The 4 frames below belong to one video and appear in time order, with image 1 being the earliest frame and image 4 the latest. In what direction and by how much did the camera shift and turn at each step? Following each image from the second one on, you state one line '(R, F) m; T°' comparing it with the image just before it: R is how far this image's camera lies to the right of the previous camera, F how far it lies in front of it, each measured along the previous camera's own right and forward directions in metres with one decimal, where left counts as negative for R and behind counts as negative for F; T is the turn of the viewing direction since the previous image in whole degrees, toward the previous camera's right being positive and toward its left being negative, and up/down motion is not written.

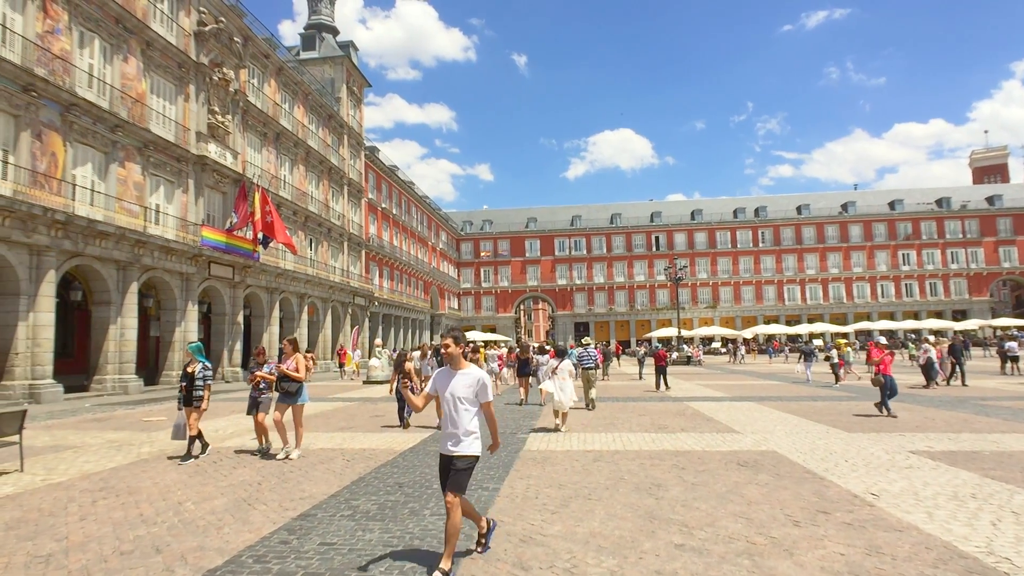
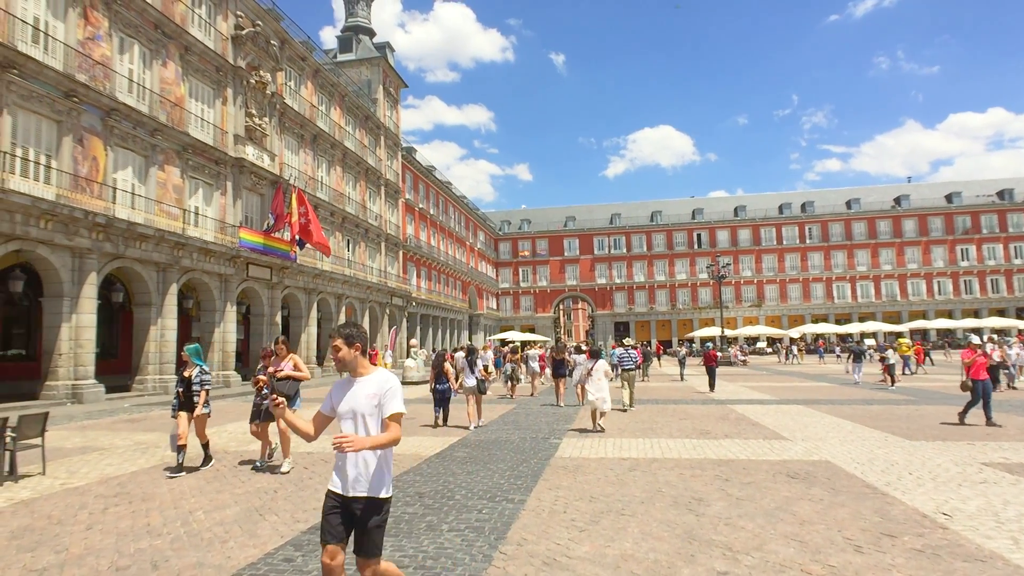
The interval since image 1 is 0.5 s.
(+0.1, +0.4) m; -4°
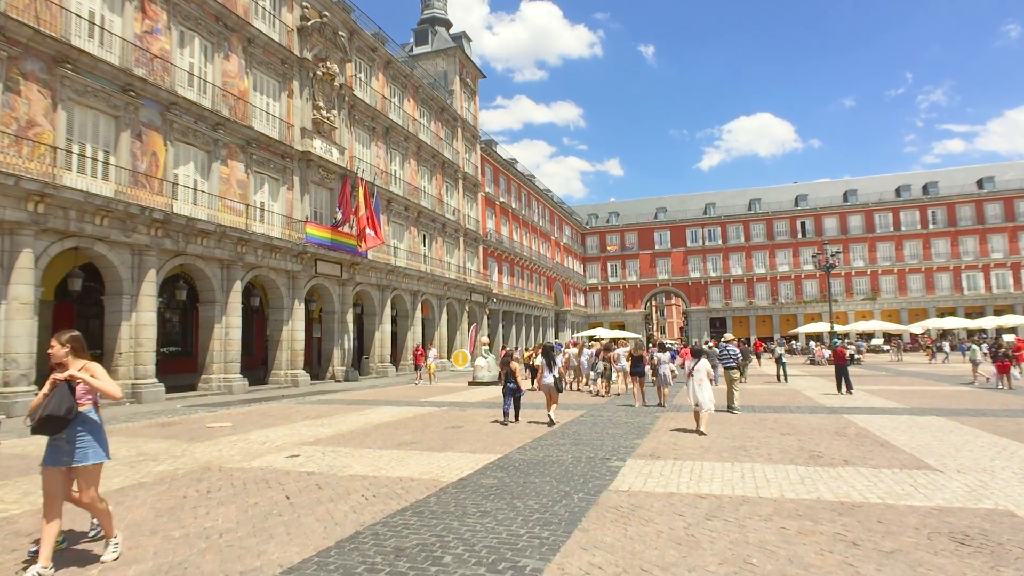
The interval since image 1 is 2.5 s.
(+0.5, +1.8) m; -8°
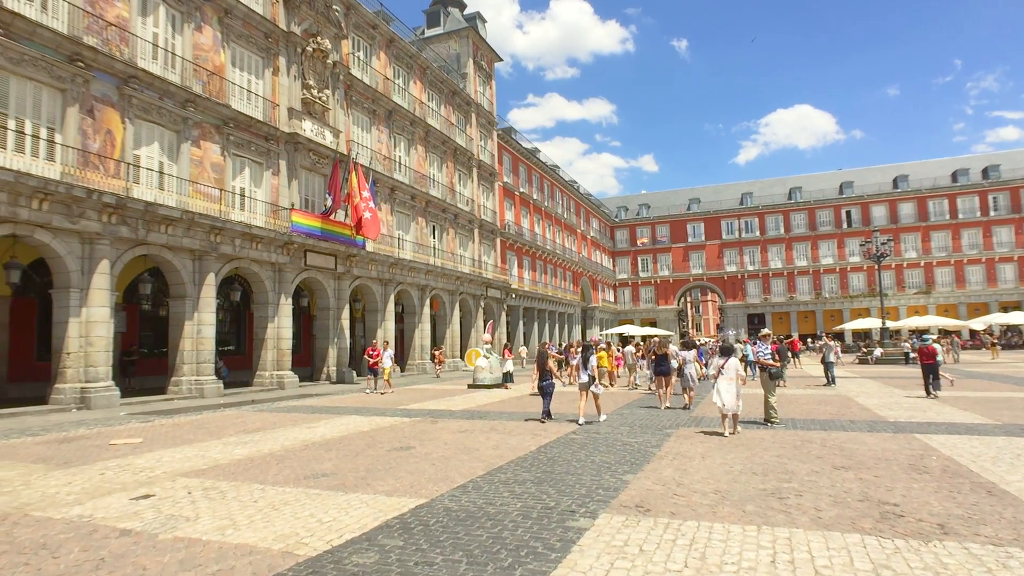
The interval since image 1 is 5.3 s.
(+0.9, +2.3) m; -3°
